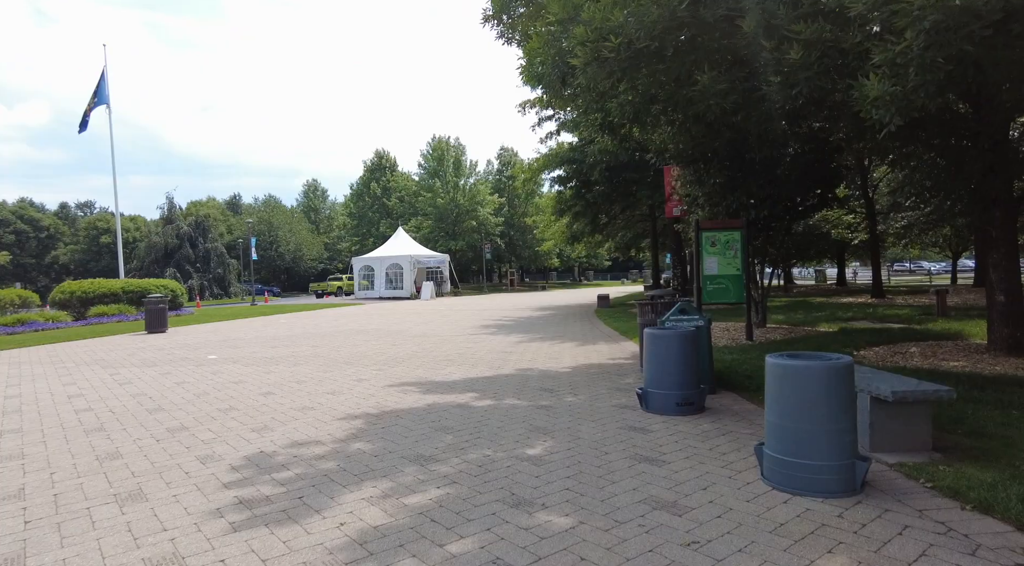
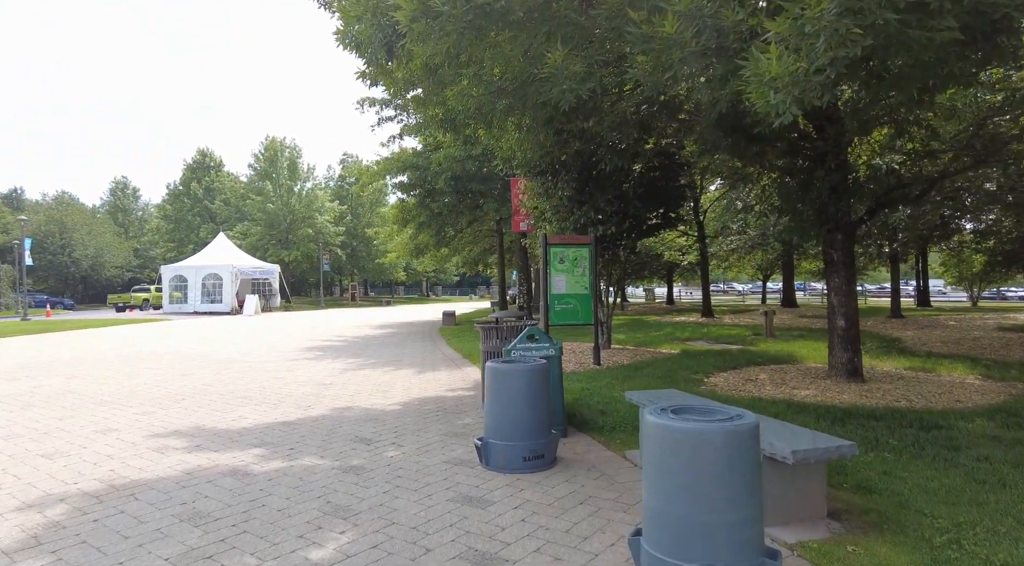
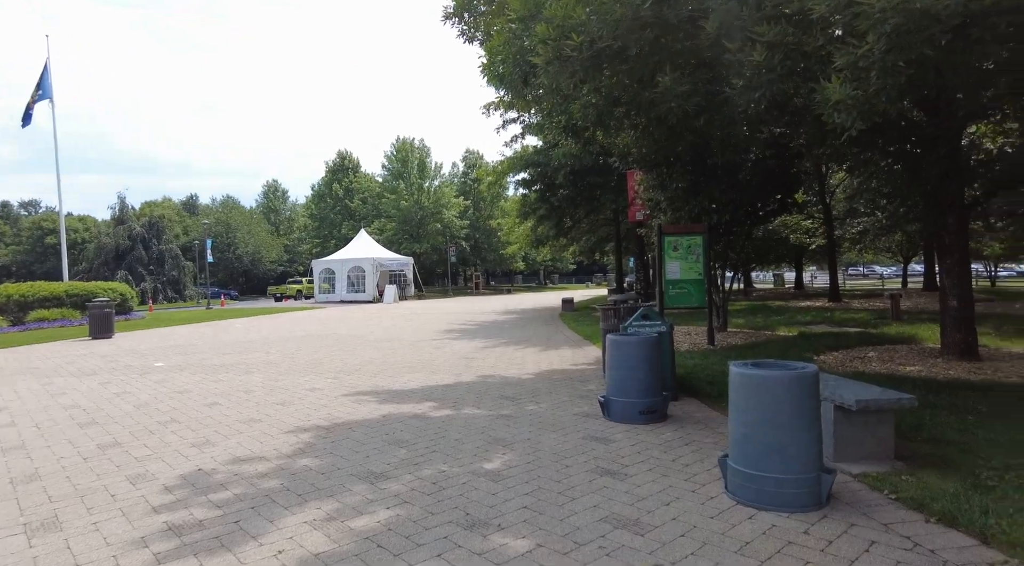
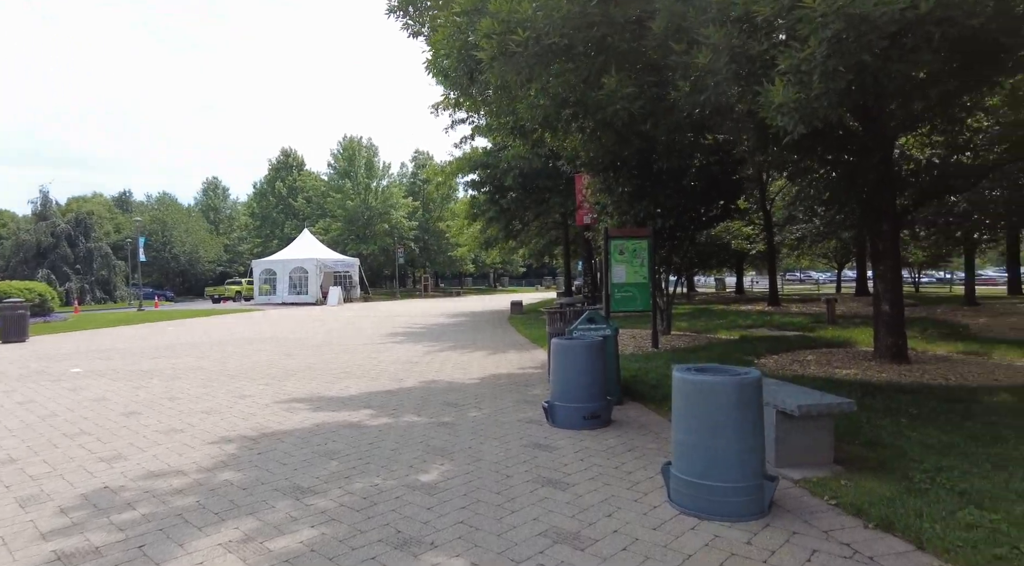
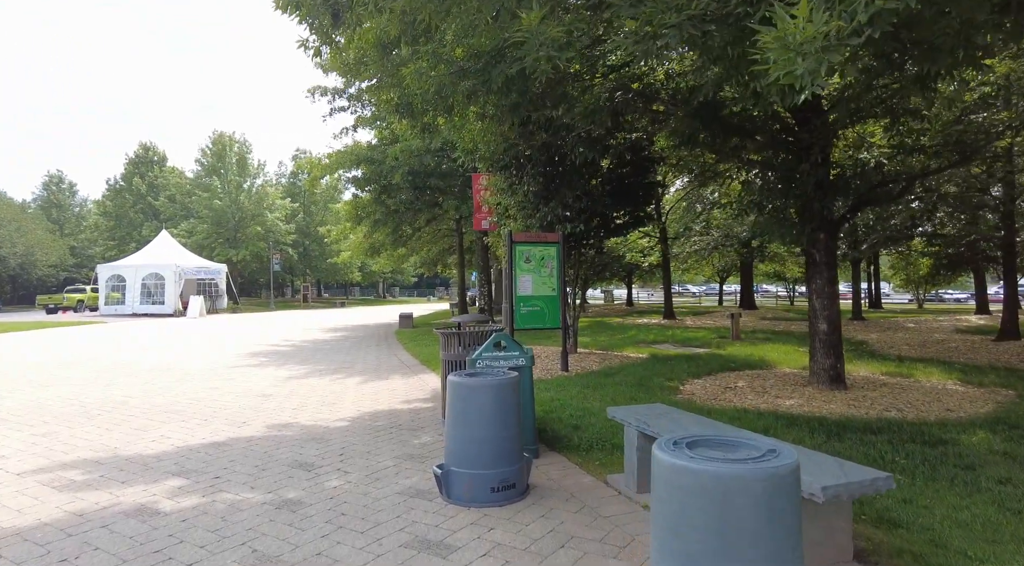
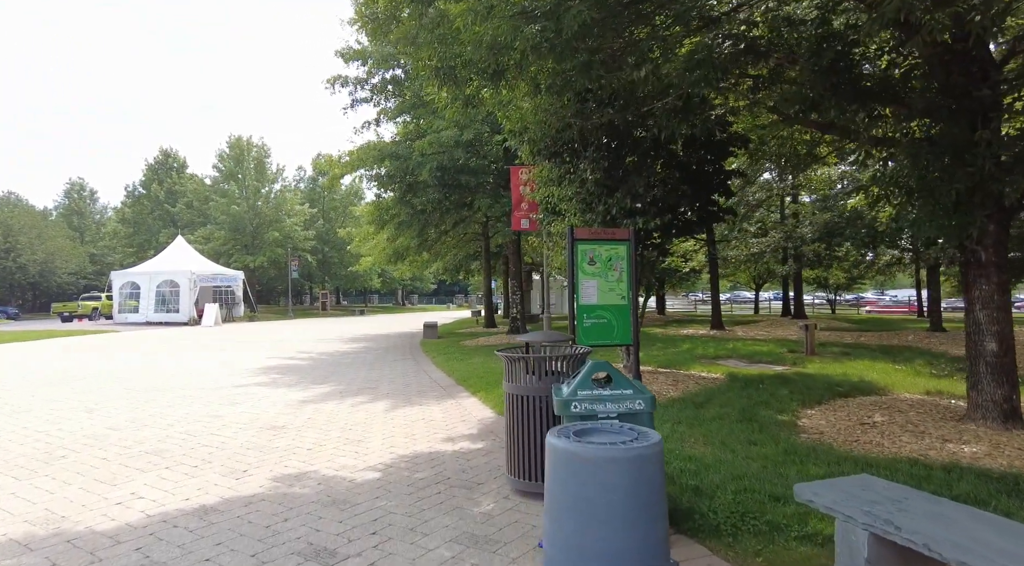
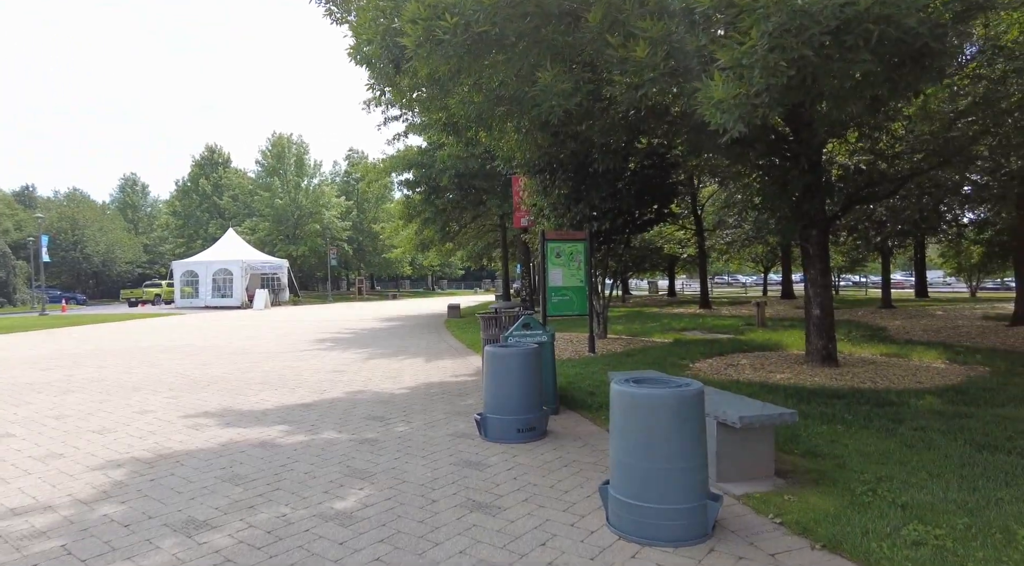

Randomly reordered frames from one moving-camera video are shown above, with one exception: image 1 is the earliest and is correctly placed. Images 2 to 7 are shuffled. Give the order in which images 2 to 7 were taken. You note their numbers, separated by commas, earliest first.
3, 4, 7, 2, 5, 6
